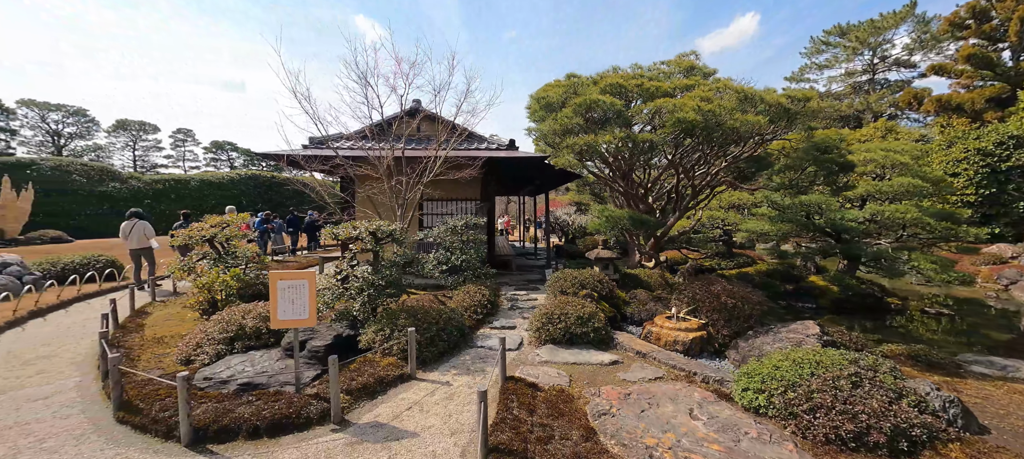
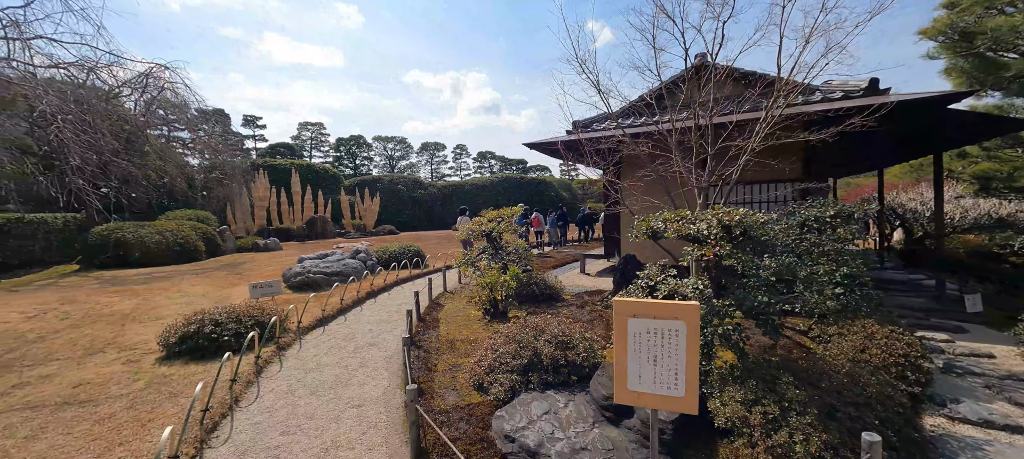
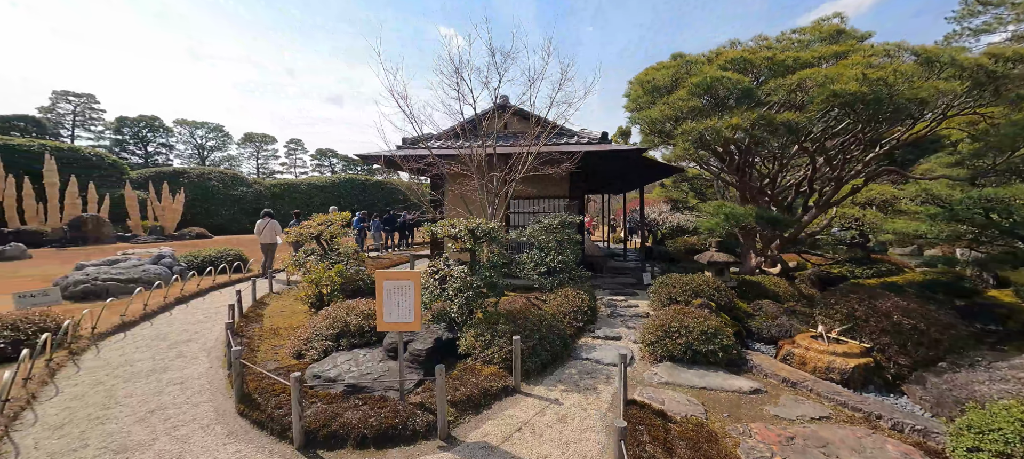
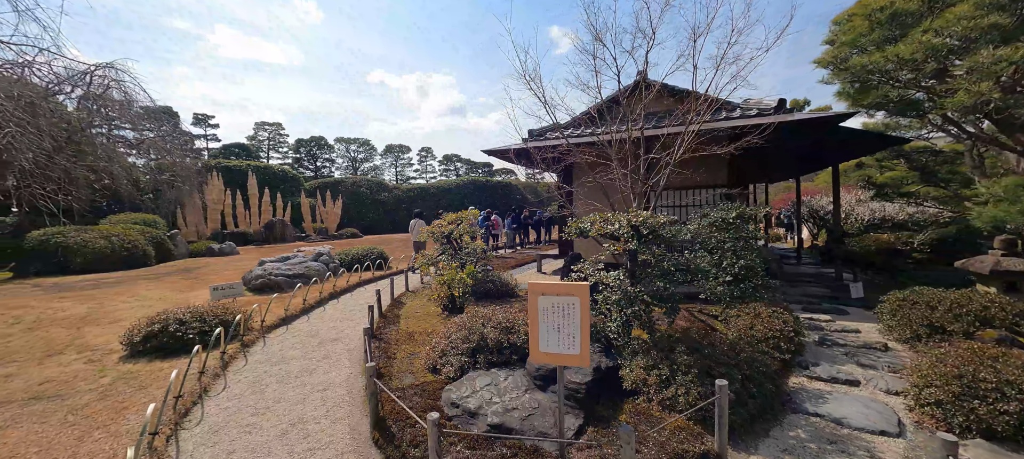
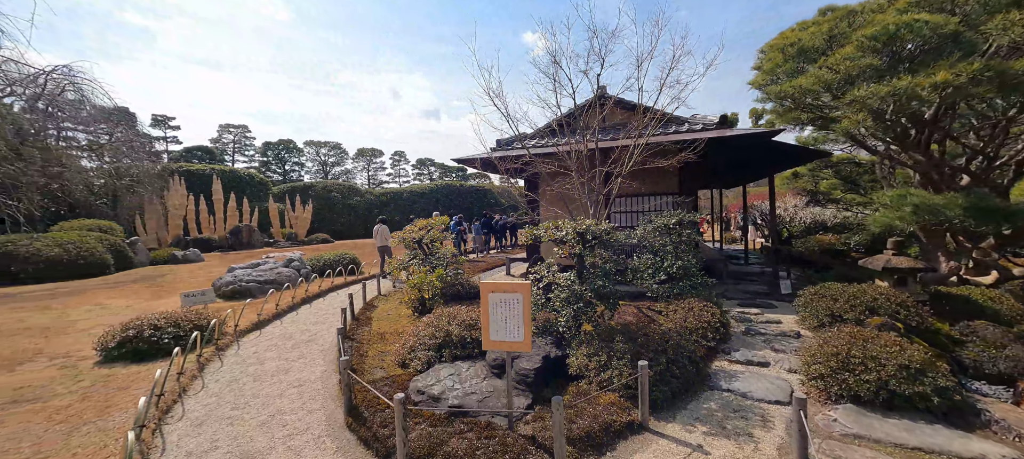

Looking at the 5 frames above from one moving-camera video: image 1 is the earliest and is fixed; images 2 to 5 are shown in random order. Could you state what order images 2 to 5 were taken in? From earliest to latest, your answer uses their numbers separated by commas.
3, 5, 4, 2
